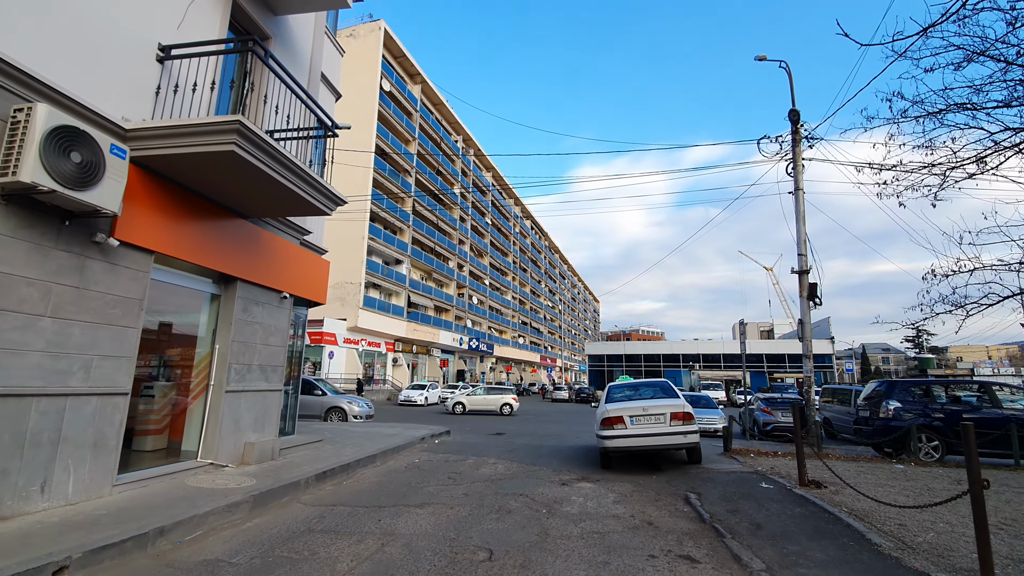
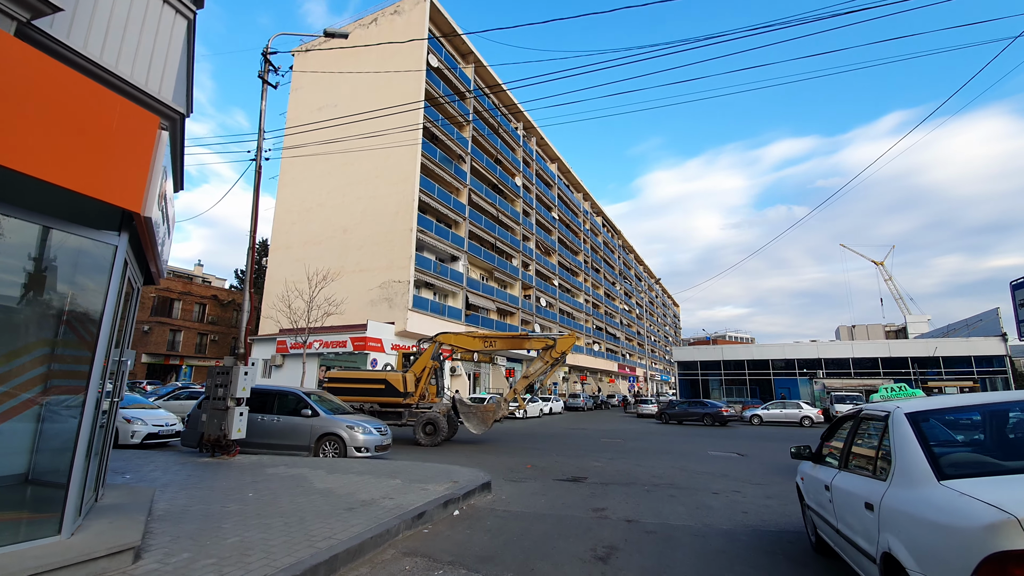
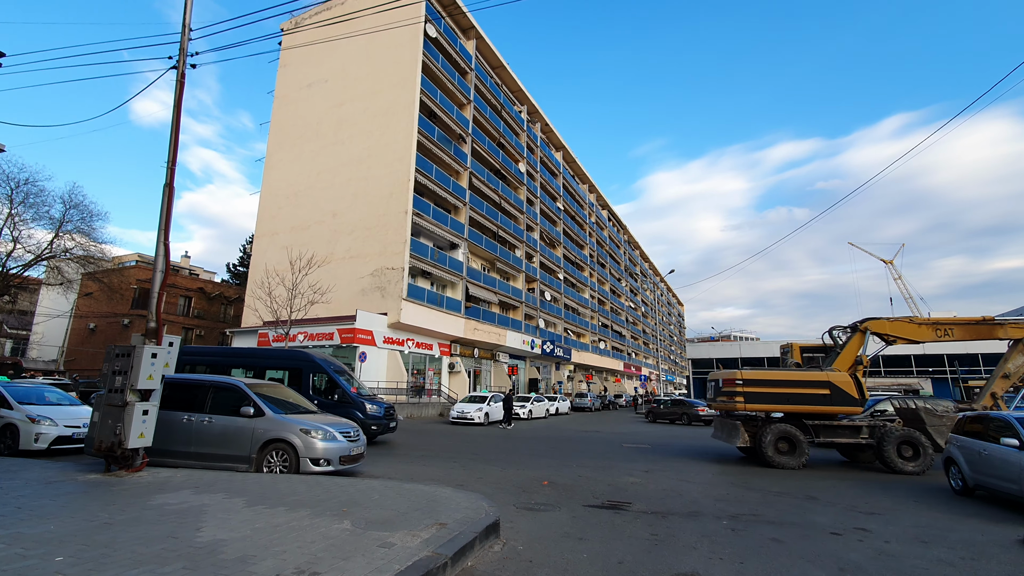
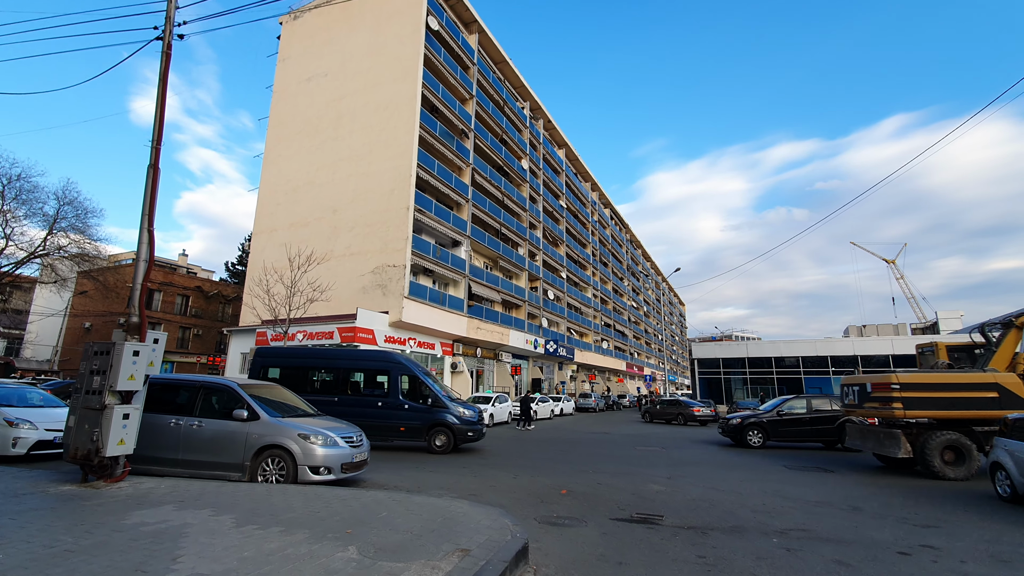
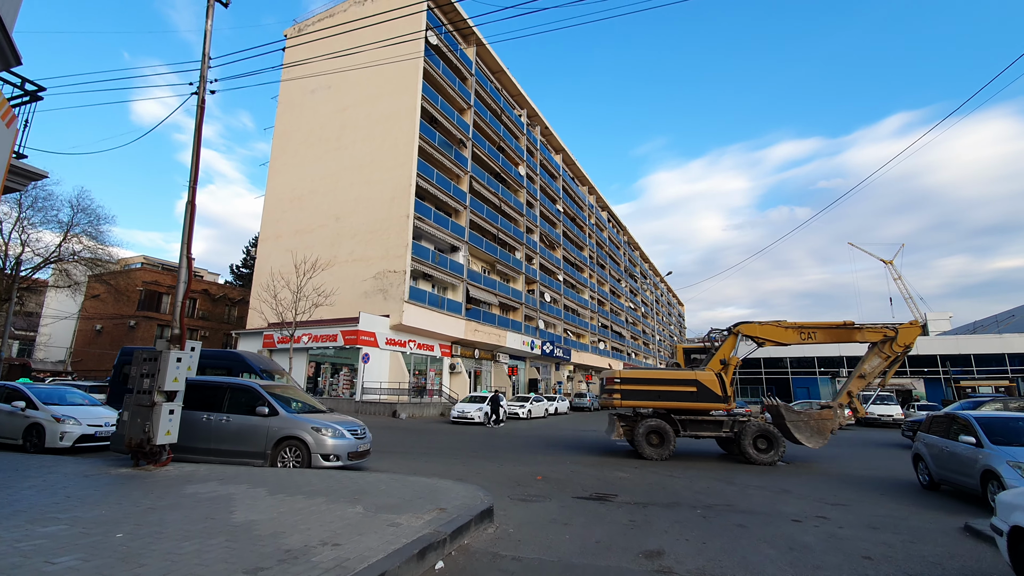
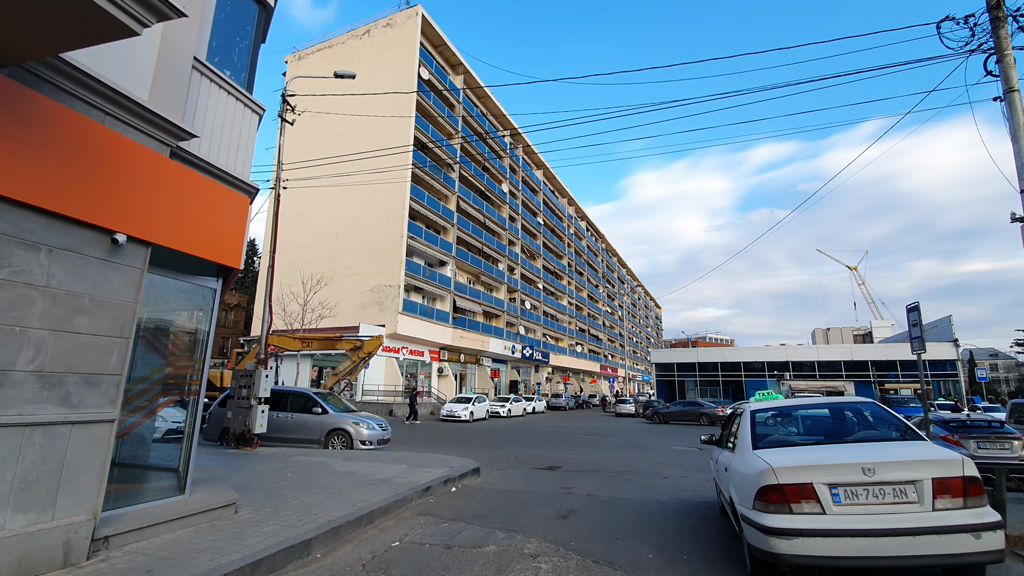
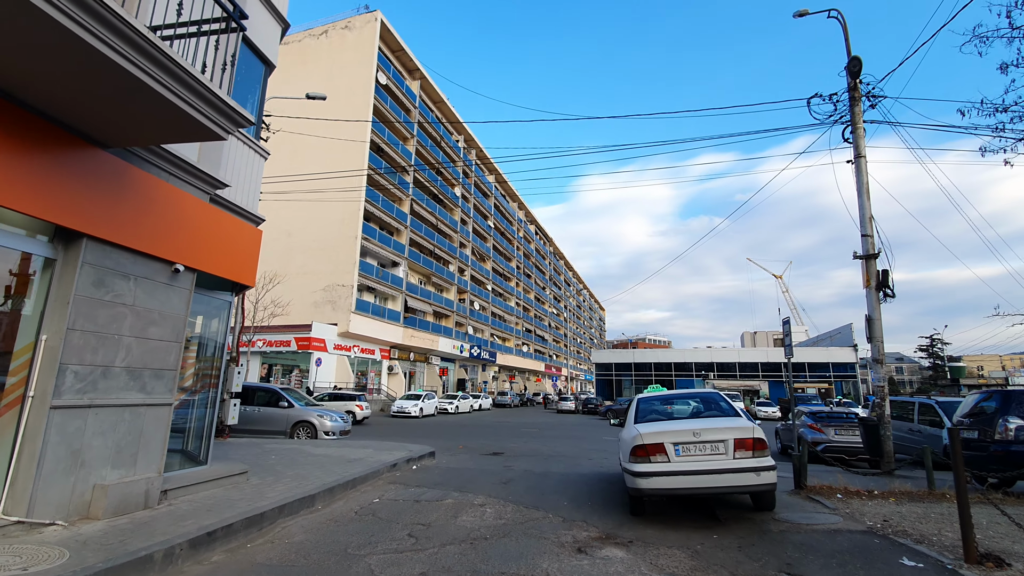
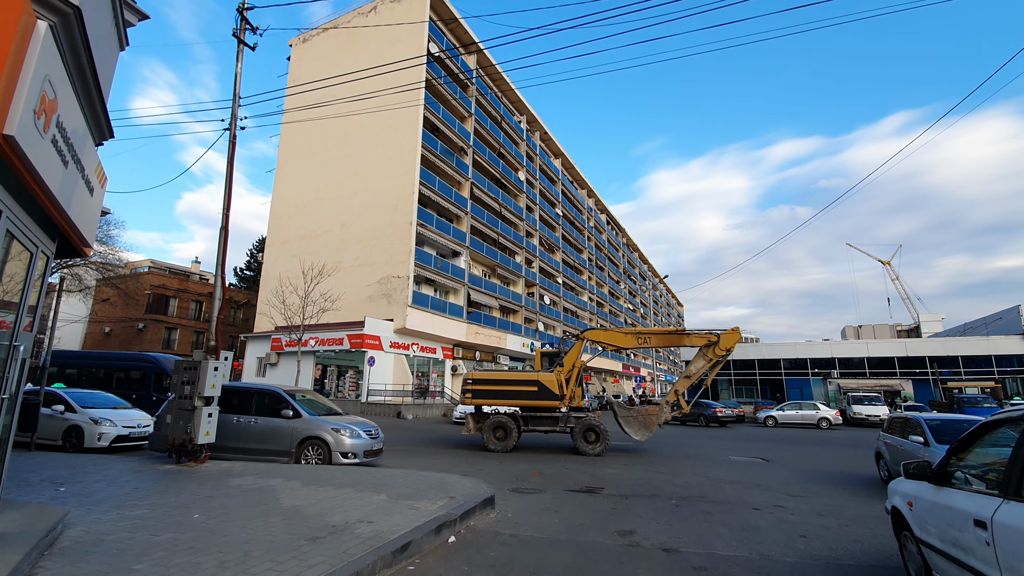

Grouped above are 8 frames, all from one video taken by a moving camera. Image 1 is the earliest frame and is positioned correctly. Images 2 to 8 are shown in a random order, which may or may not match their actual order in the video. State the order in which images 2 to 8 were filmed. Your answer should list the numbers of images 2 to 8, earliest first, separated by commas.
7, 6, 2, 8, 5, 3, 4
